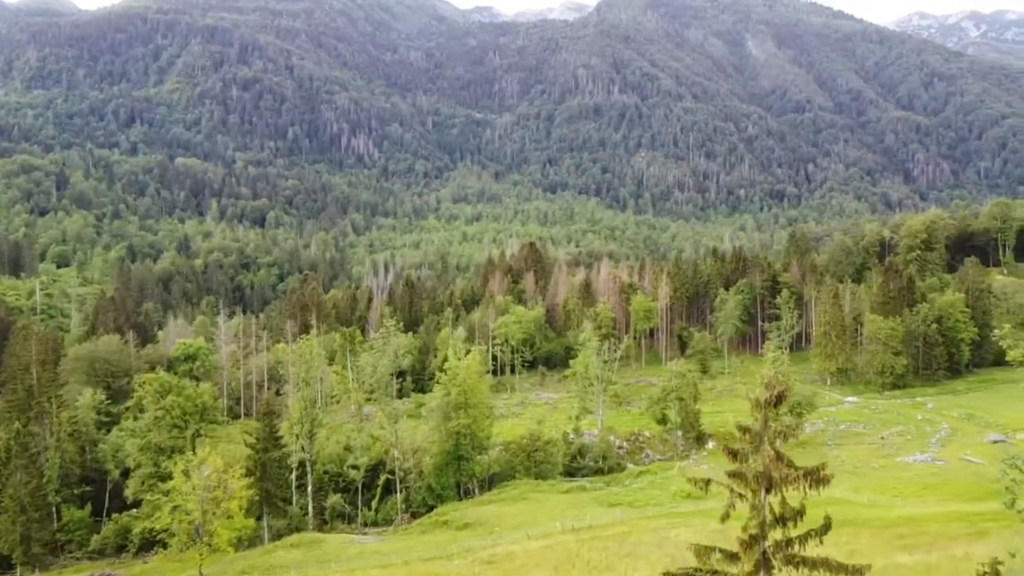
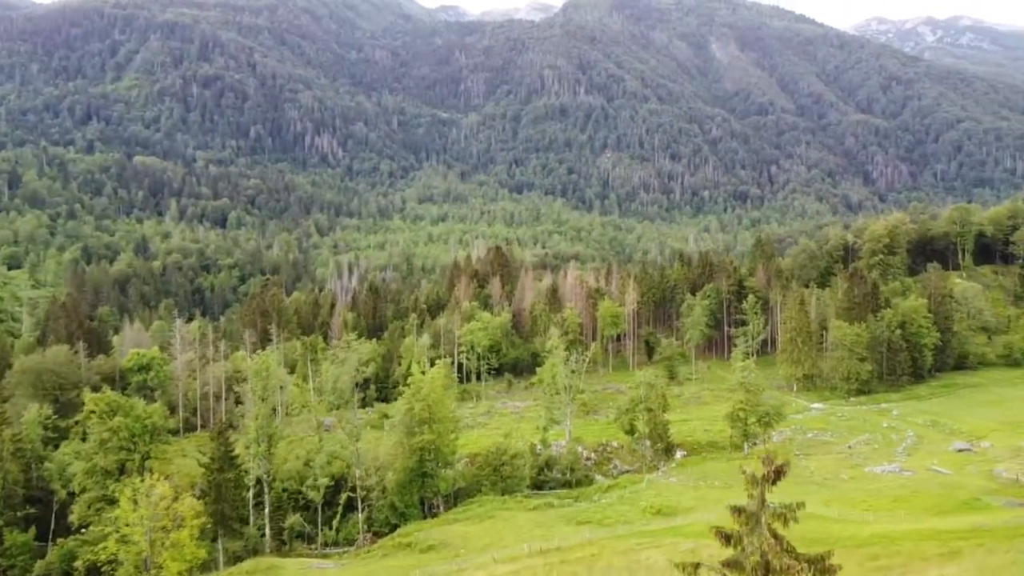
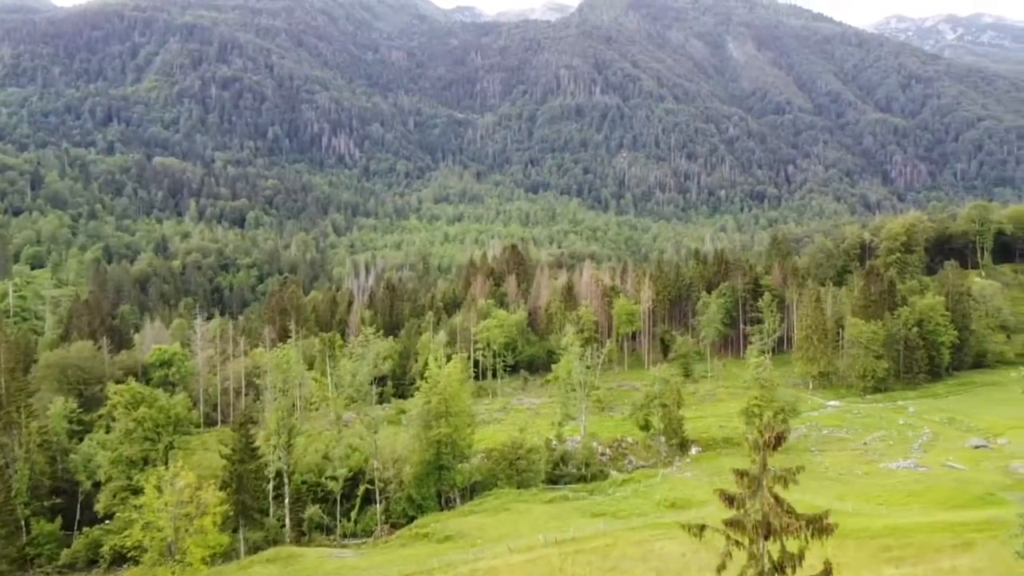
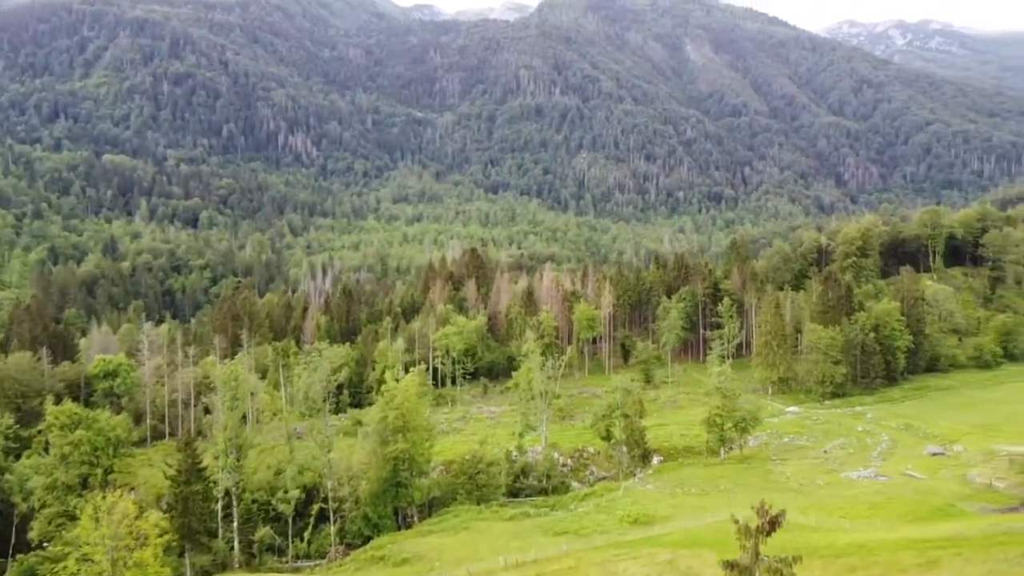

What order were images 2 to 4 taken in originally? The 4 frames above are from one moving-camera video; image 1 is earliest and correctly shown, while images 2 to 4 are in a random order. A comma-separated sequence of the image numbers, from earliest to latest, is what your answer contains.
3, 2, 4
